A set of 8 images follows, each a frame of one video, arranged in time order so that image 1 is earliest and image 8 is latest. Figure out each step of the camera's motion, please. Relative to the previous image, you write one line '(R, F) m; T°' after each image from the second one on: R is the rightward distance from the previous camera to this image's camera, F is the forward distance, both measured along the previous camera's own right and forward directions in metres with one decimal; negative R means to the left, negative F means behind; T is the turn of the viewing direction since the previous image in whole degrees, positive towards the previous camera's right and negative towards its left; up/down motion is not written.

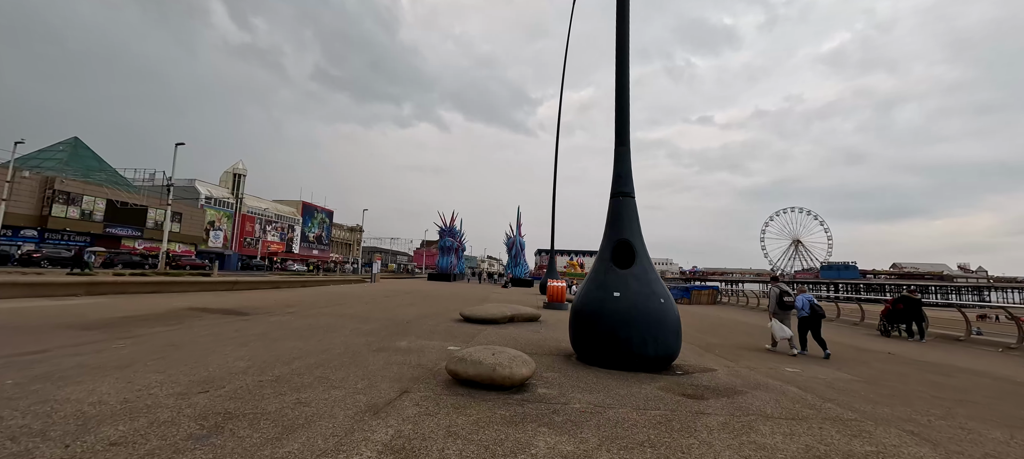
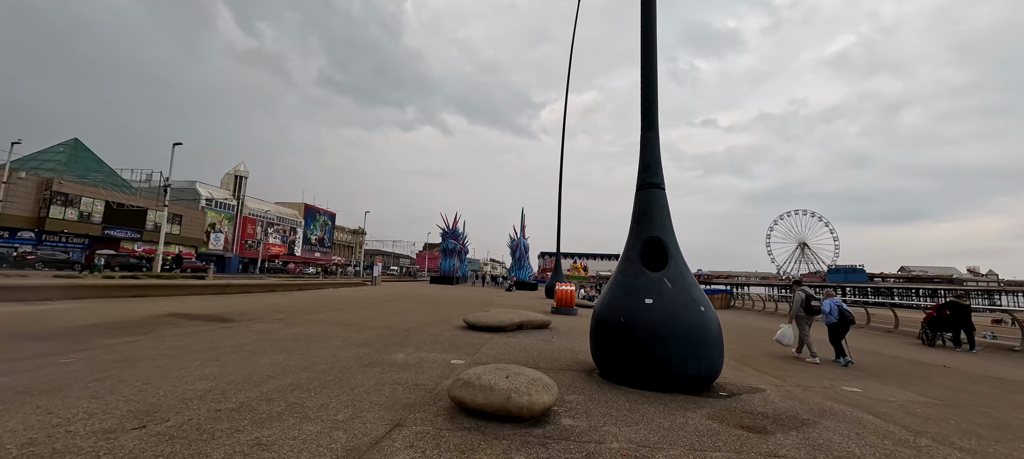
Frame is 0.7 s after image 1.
(-0.1, +0.8) m; 0°
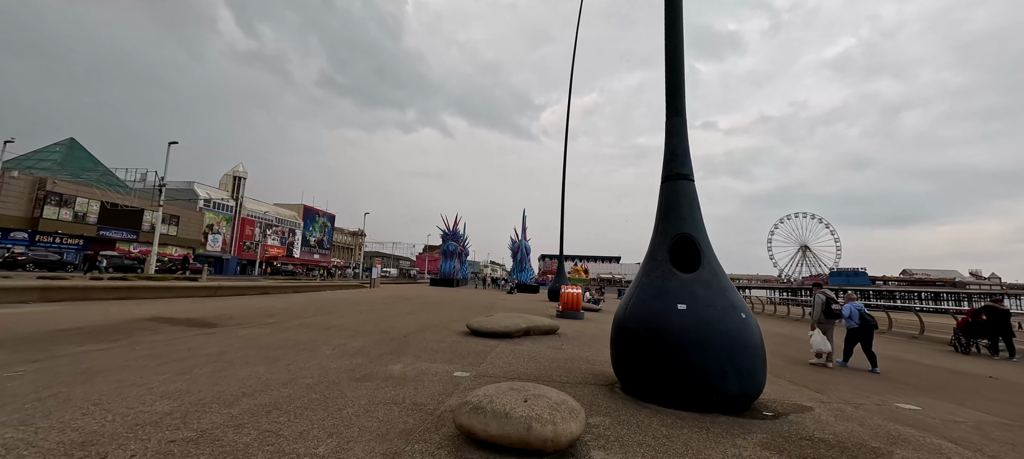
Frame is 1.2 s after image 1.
(-0.1, +0.6) m; 0°
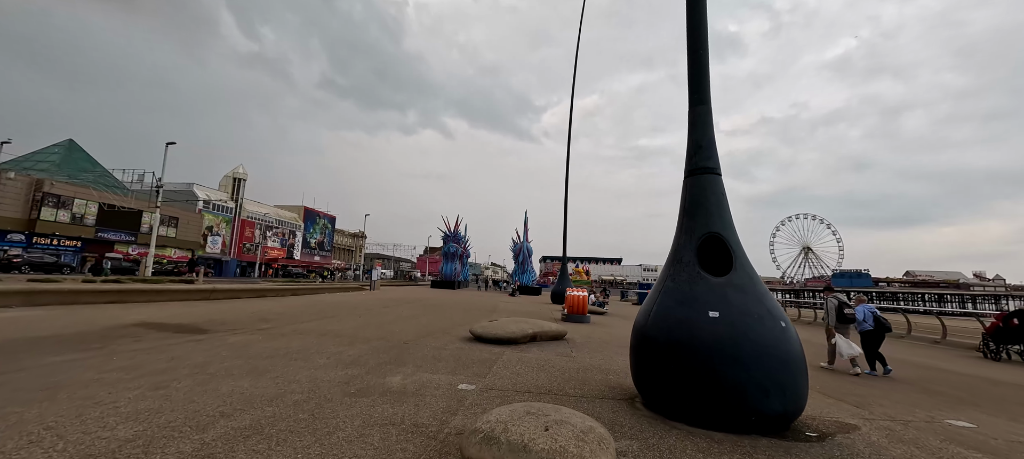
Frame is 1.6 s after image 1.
(-0.1, +0.4) m; 0°
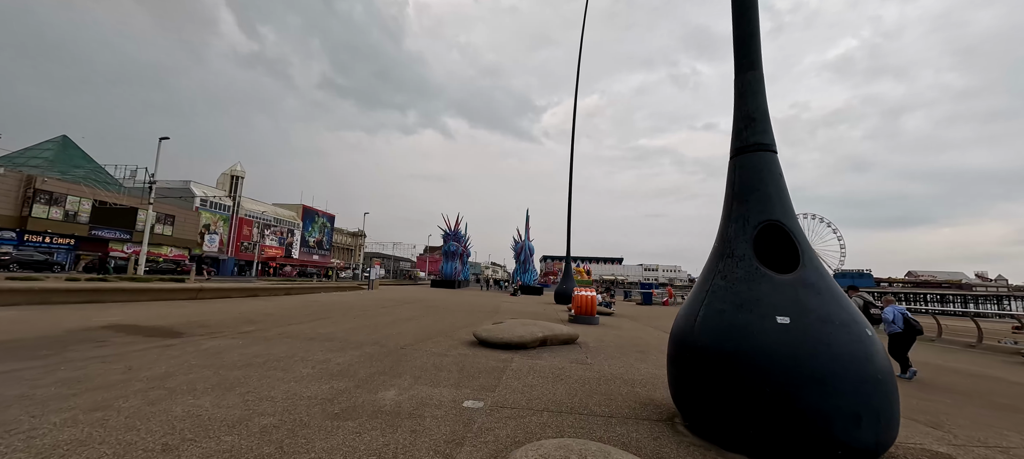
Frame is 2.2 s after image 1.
(-0.2, +0.7) m; 0°
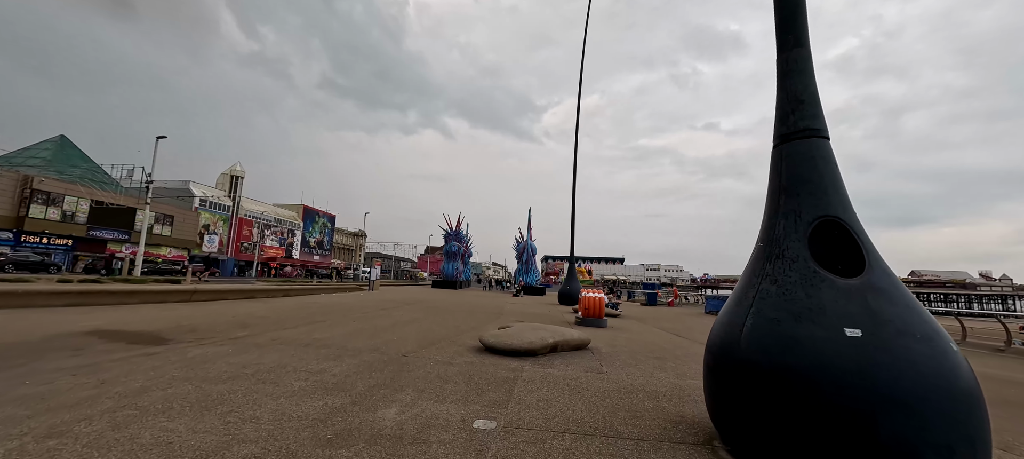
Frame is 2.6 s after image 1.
(-0.1, +0.4) m; 0°
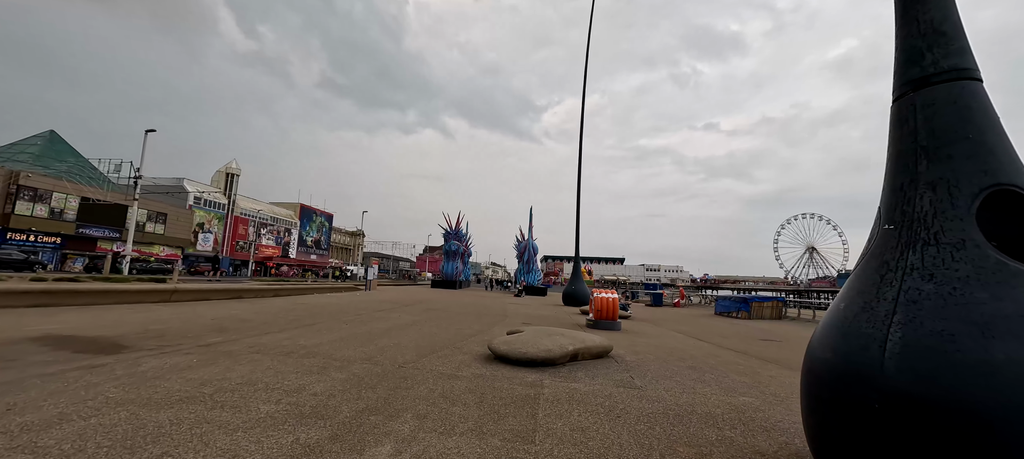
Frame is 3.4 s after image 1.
(-0.2, +0.9) m; 0°
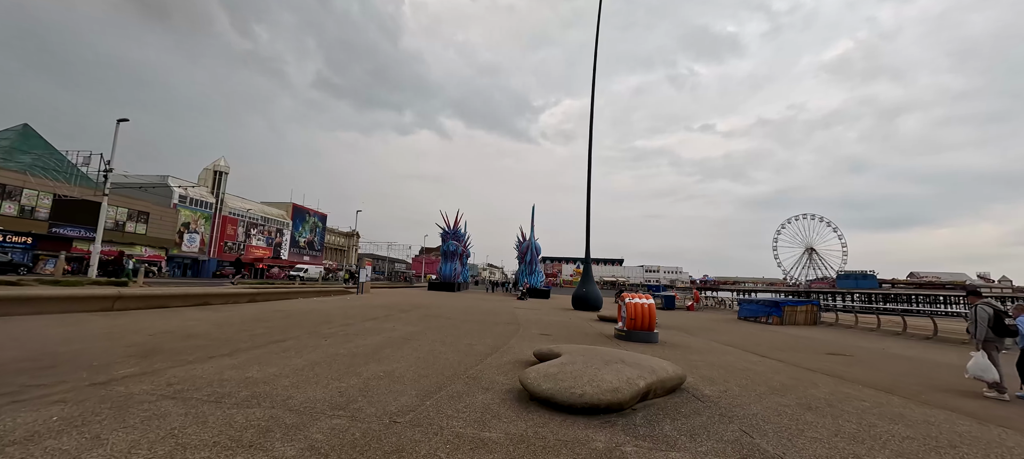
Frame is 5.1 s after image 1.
(-0.5, +1.8) m; +1°
